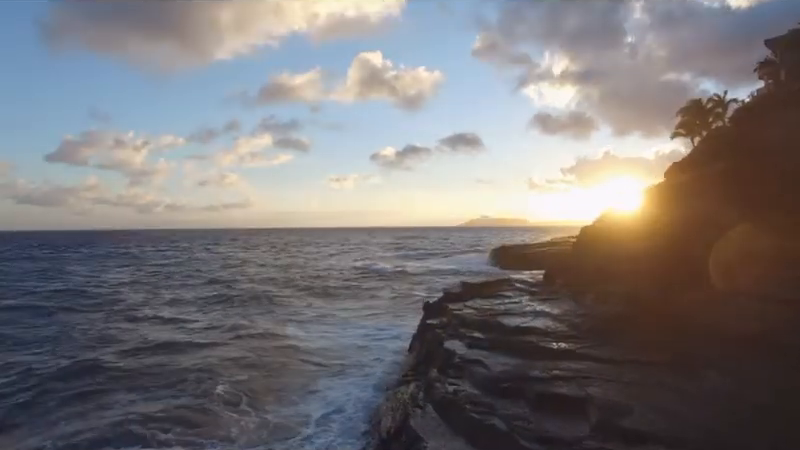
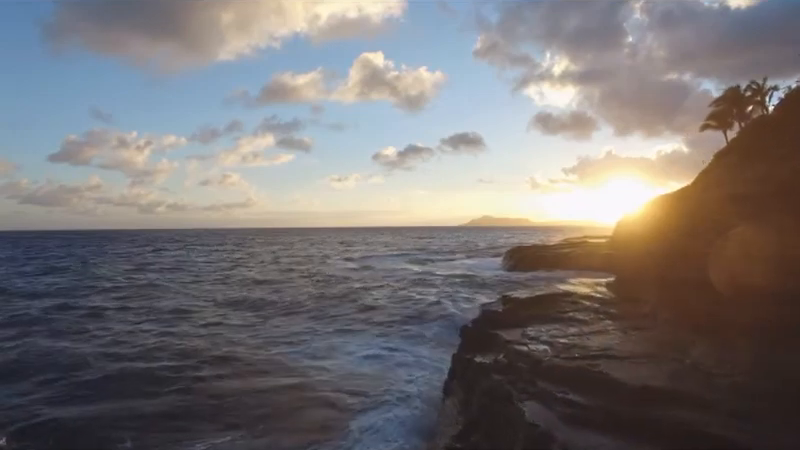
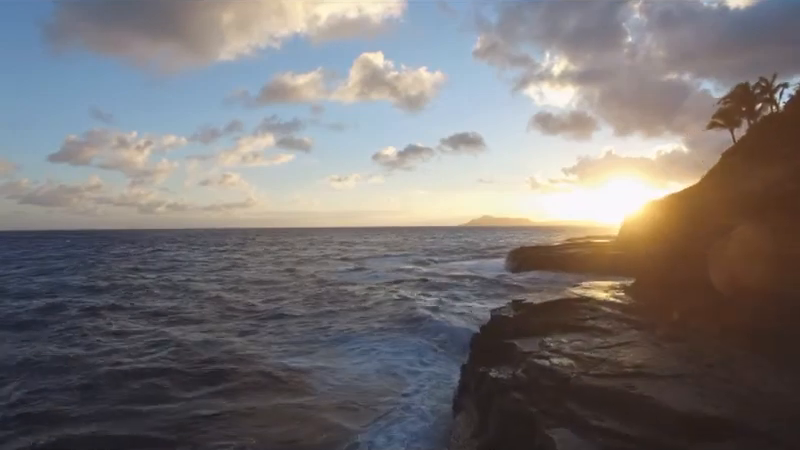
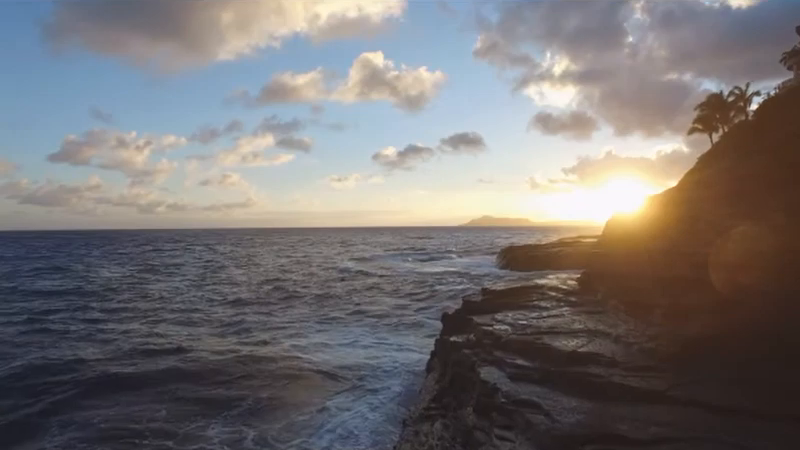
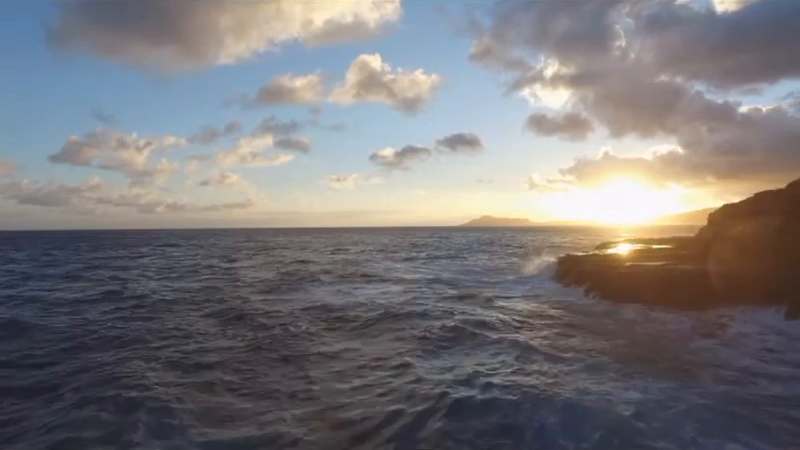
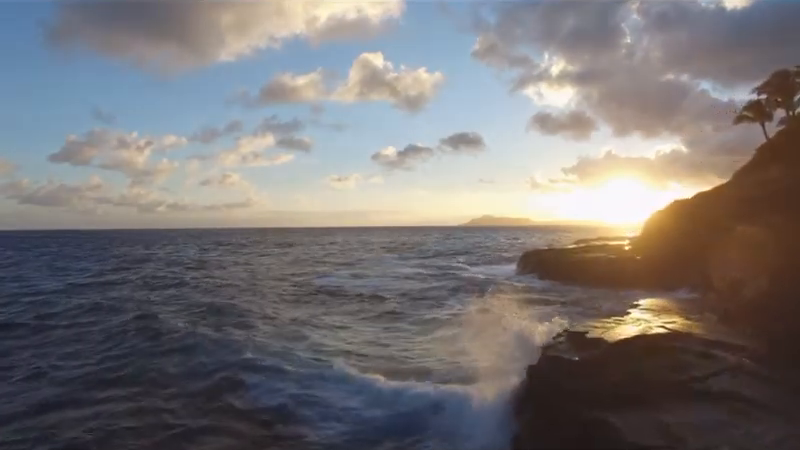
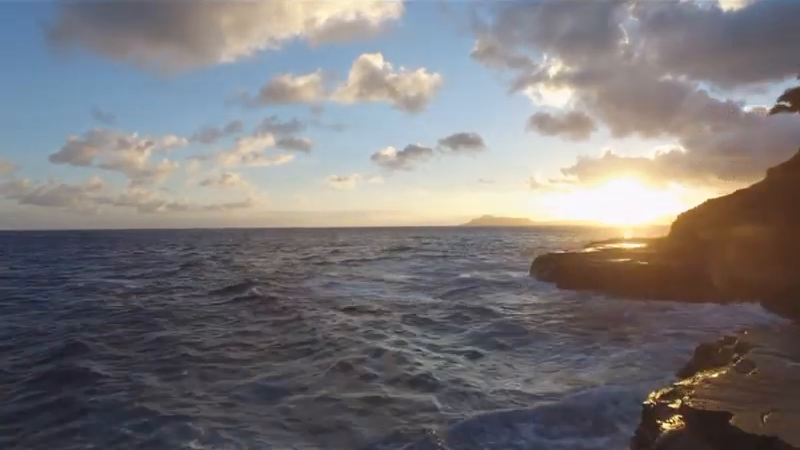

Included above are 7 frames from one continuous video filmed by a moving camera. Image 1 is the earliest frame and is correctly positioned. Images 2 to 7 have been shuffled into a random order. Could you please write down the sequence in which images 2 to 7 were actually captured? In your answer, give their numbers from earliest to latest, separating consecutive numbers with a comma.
4, 2, 3, 6, 7, 5
